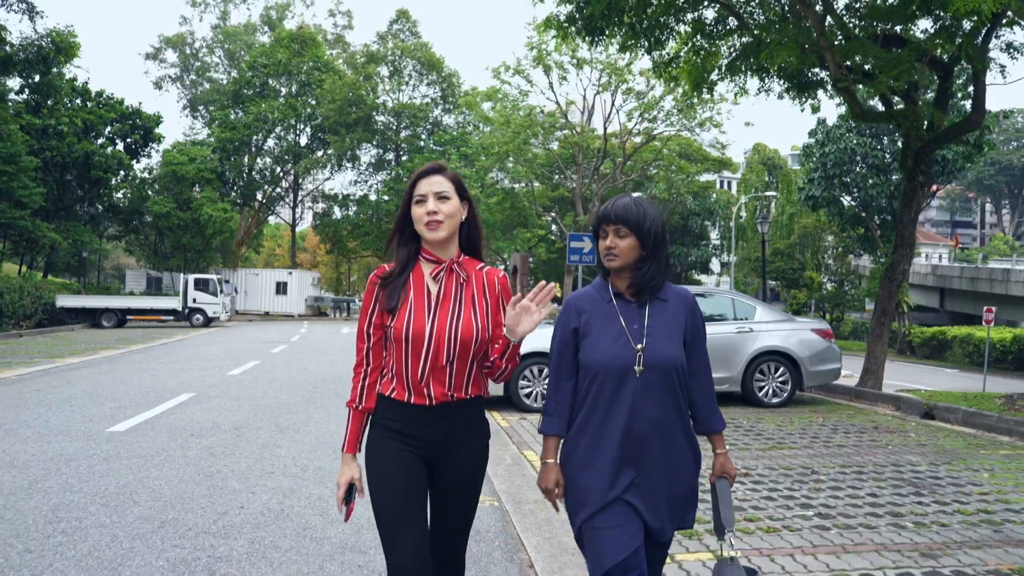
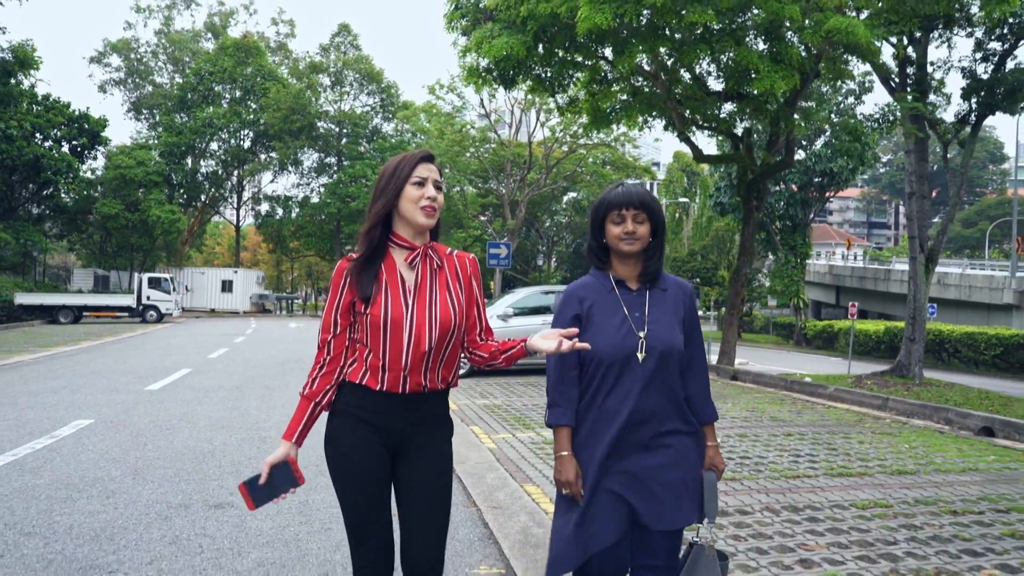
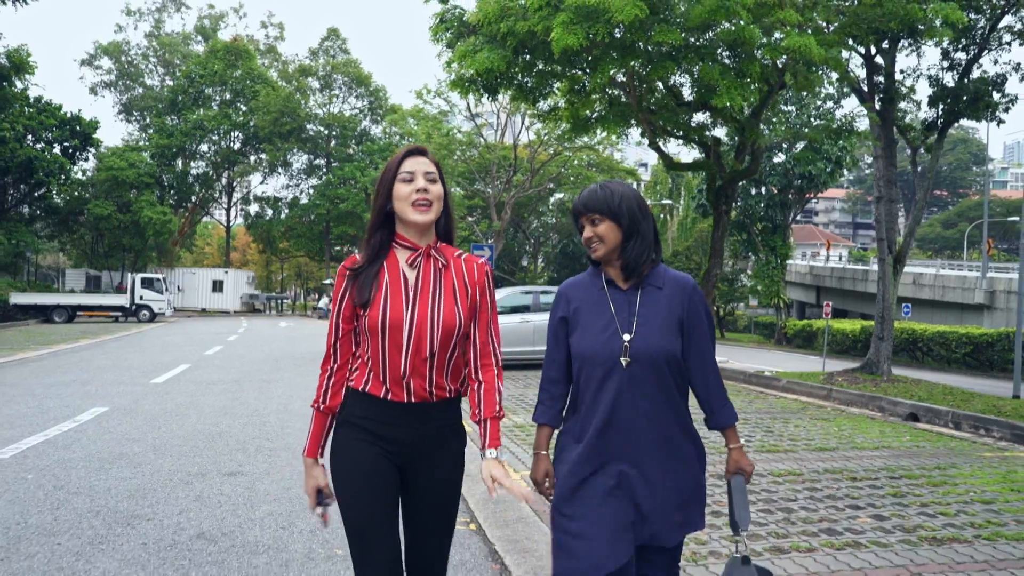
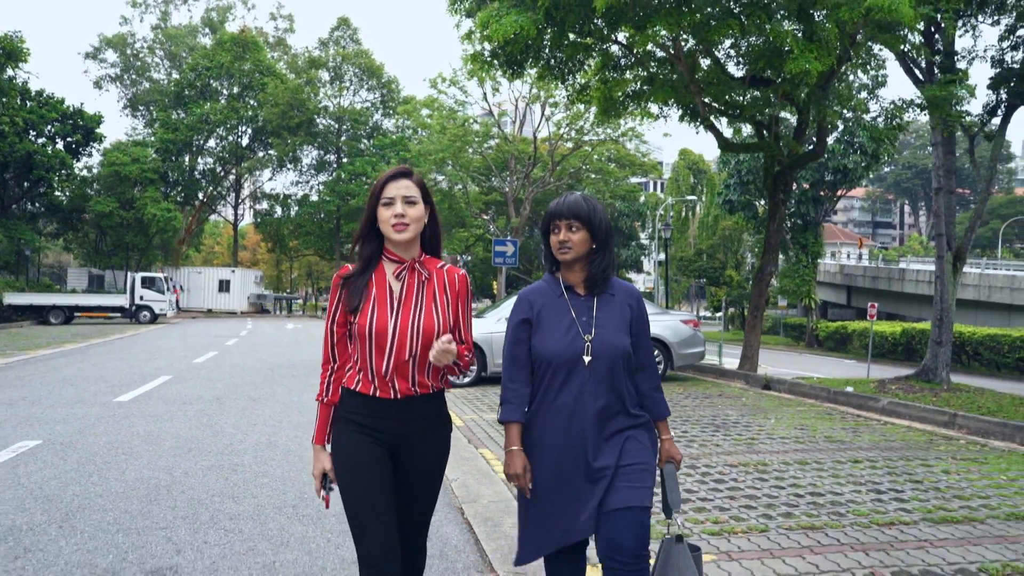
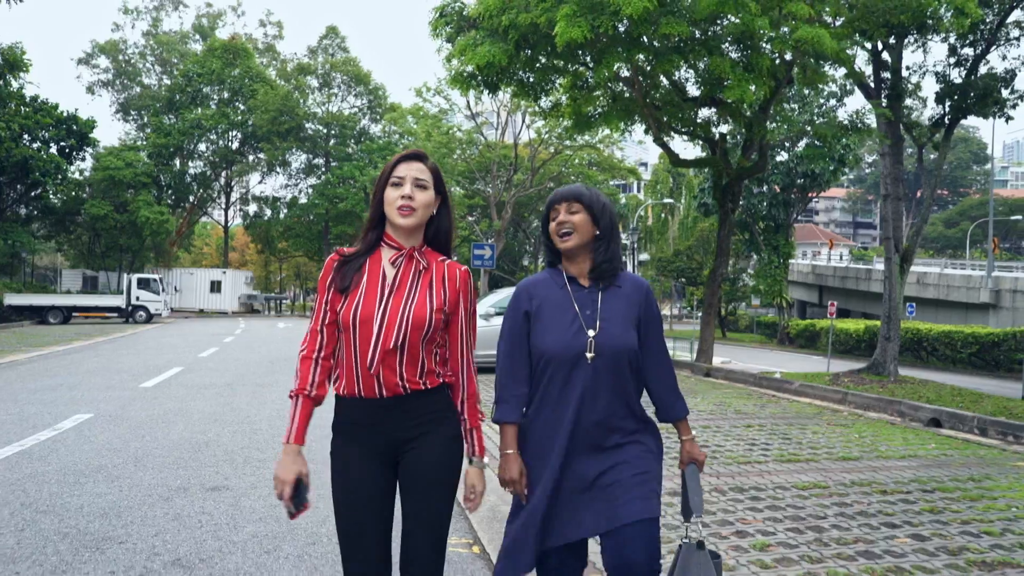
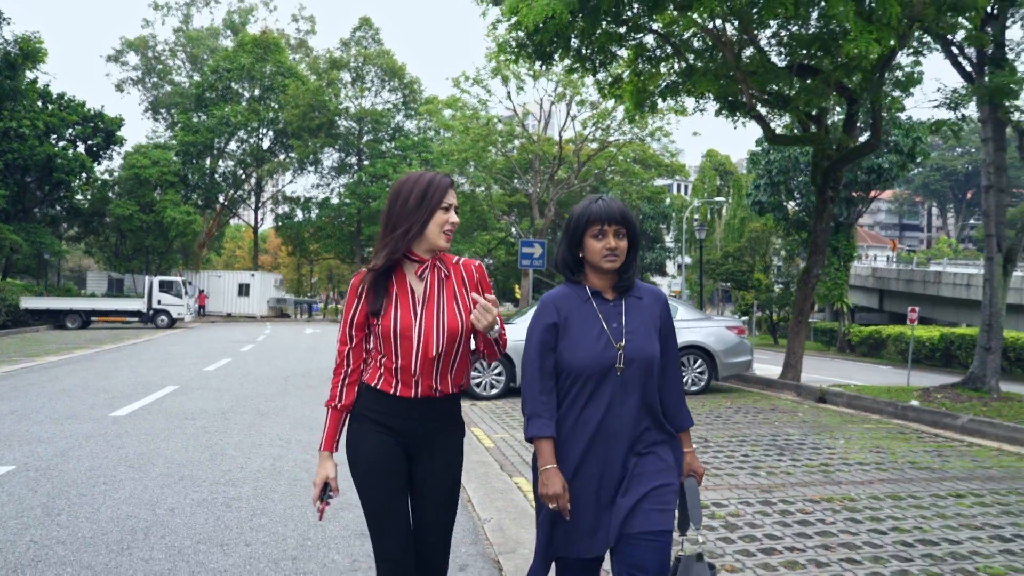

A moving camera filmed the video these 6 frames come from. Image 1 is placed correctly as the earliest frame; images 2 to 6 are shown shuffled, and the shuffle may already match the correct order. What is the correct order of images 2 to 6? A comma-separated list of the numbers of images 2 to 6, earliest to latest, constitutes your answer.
6, 4, 2, 5, 3
